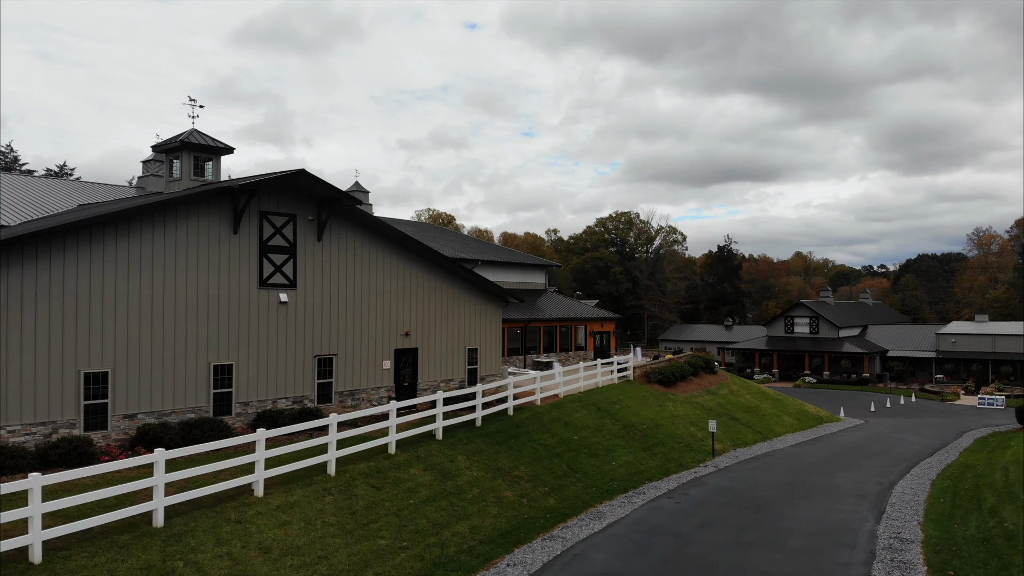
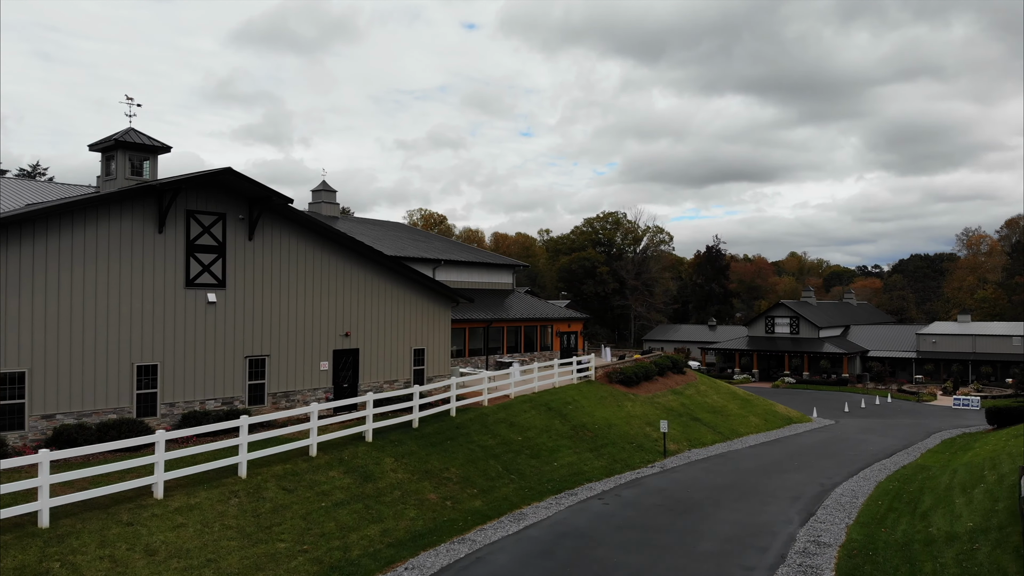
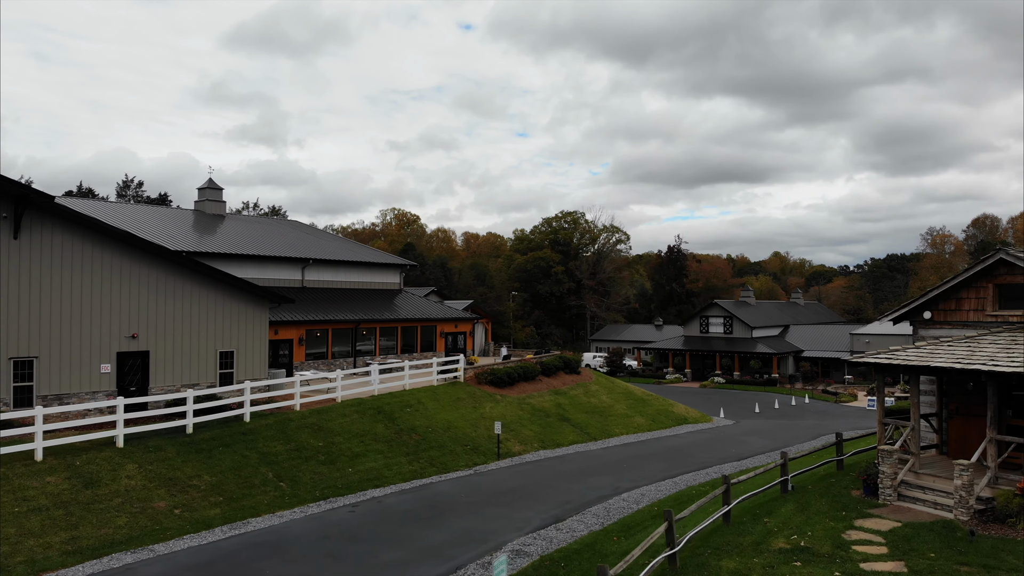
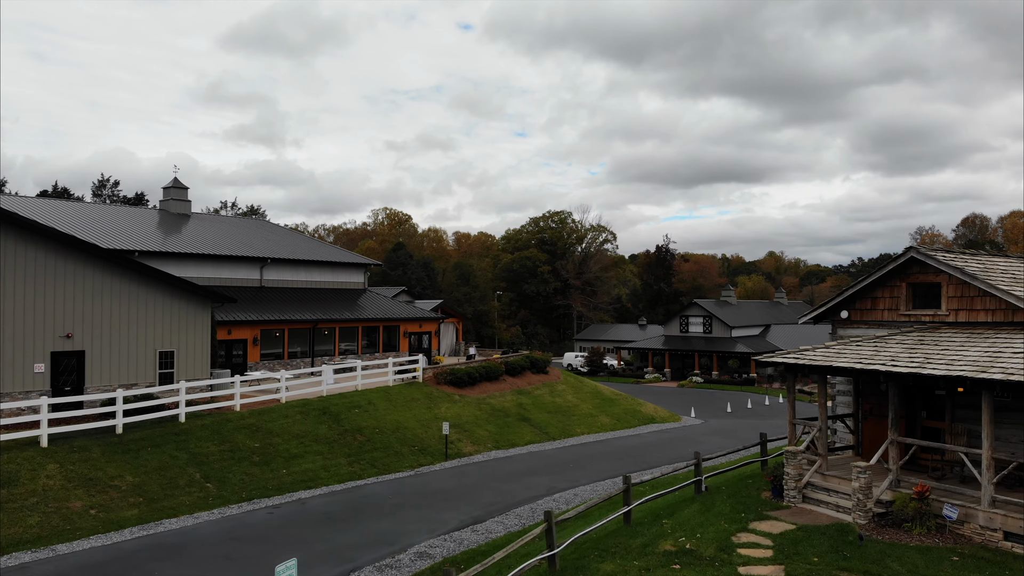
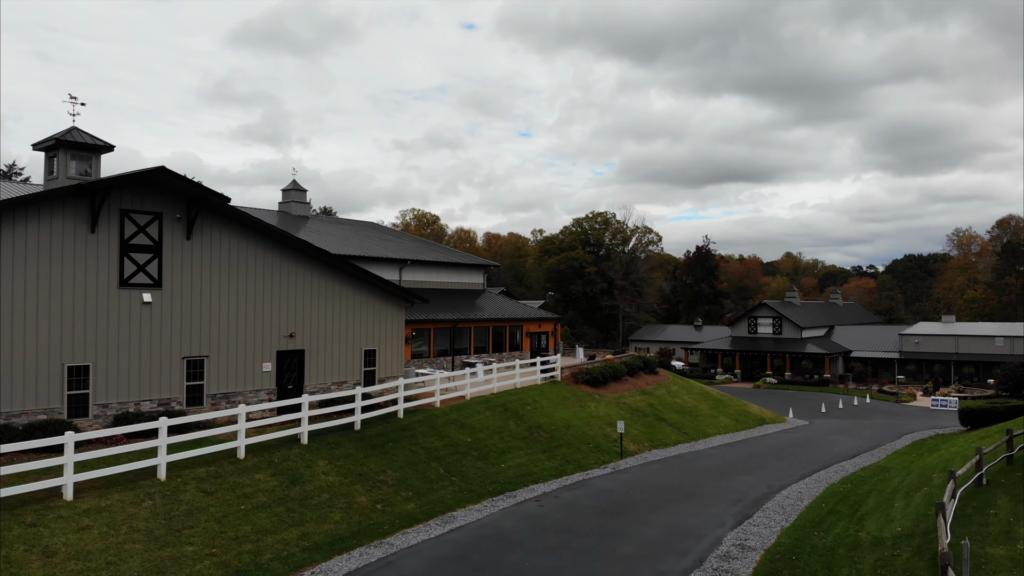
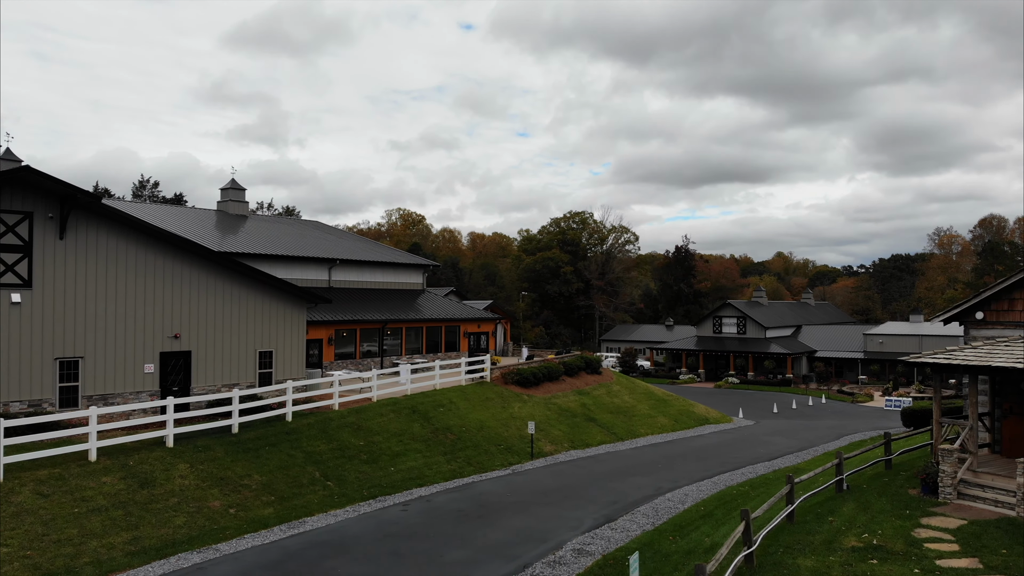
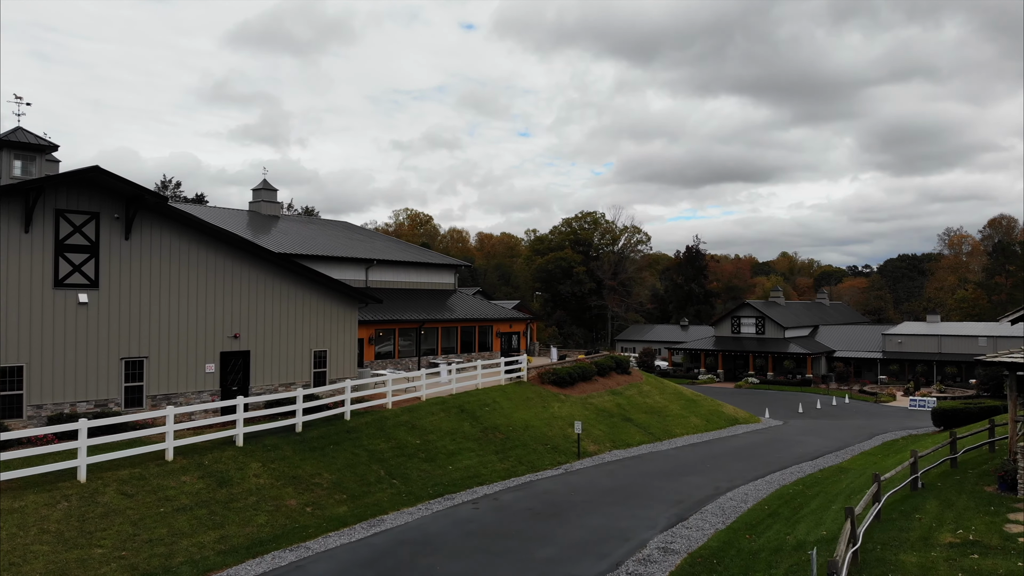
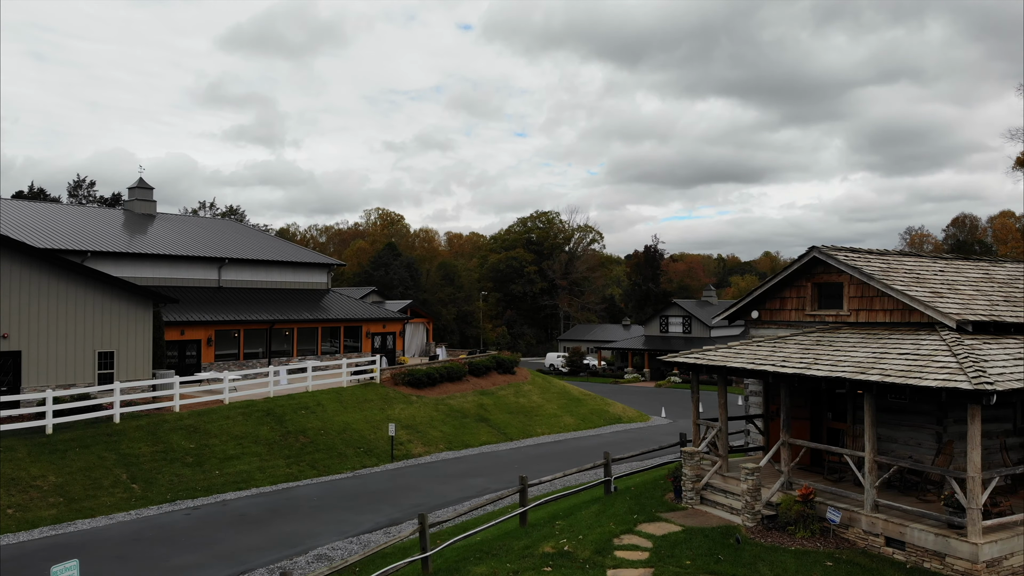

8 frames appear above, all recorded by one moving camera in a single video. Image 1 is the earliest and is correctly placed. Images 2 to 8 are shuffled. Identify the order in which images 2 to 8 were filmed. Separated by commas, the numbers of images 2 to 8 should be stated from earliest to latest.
2, 5, 7, 6, 3, 4, 8
